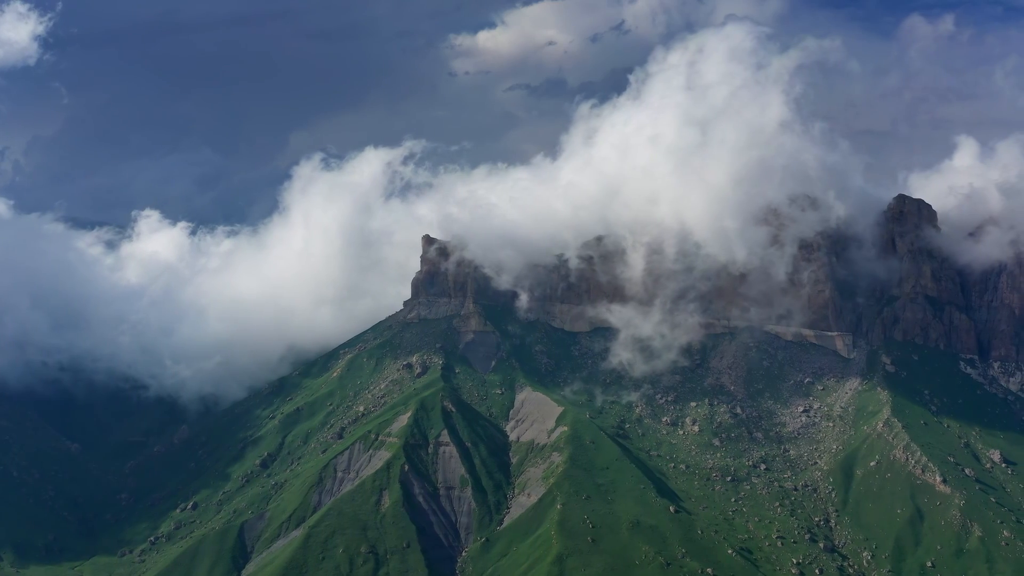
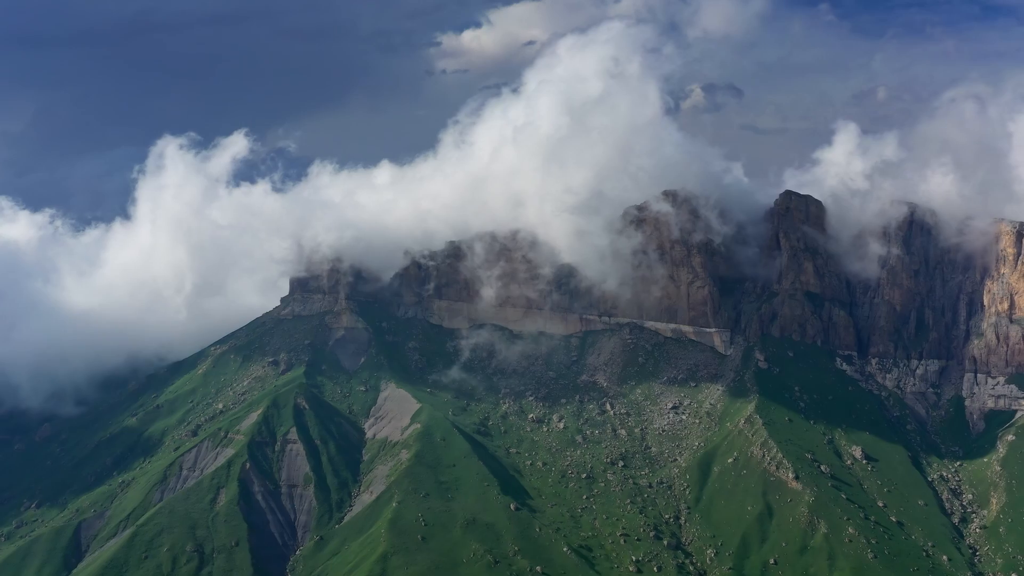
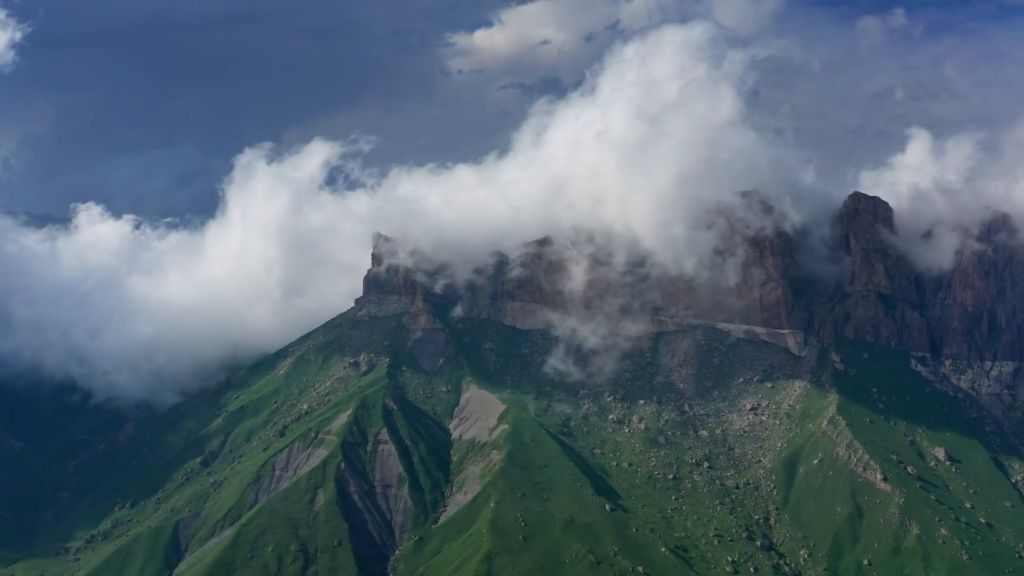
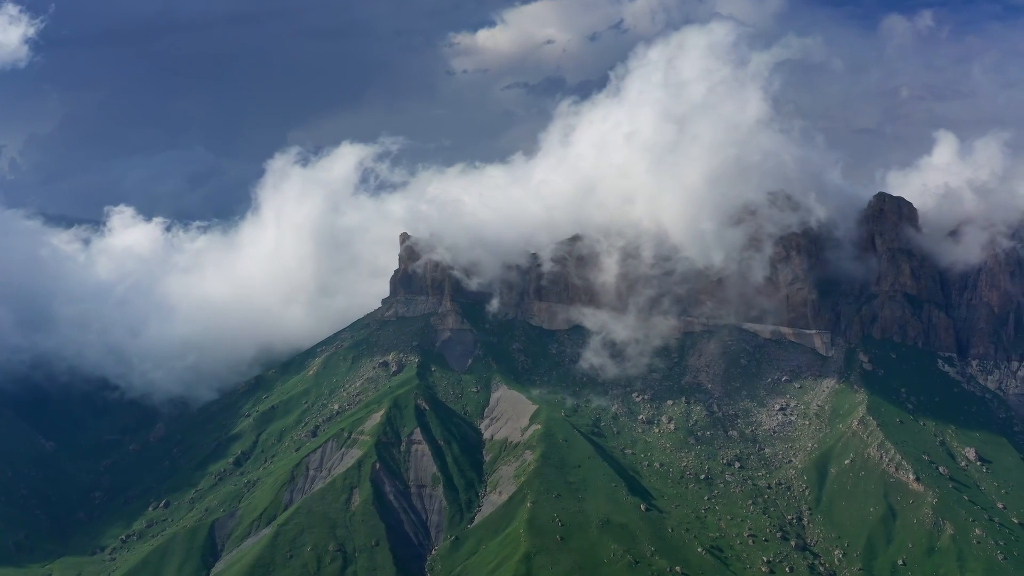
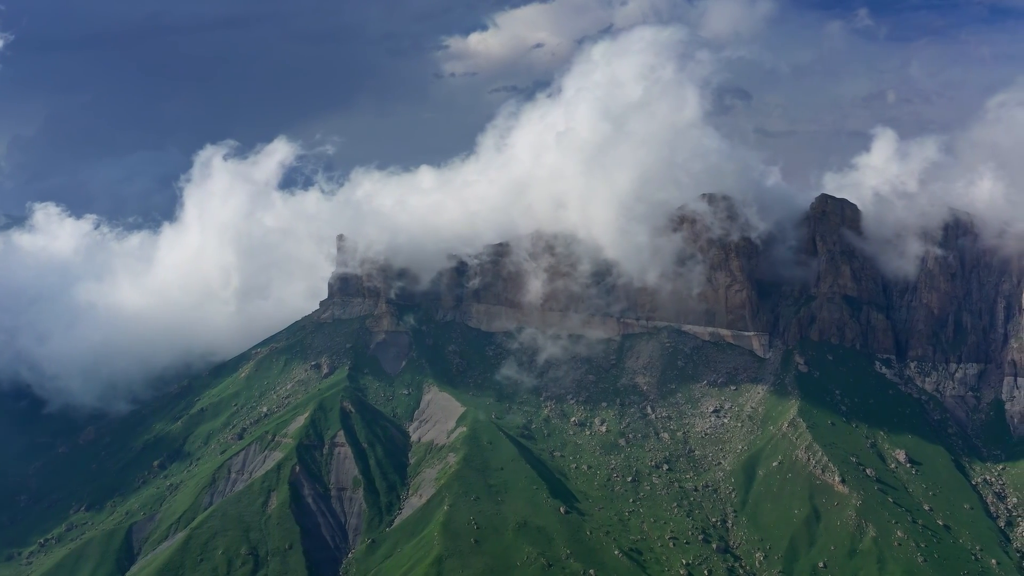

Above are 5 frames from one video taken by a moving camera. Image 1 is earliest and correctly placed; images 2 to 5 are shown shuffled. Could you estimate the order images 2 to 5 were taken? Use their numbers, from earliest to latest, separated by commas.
4, 3, 5, 2
